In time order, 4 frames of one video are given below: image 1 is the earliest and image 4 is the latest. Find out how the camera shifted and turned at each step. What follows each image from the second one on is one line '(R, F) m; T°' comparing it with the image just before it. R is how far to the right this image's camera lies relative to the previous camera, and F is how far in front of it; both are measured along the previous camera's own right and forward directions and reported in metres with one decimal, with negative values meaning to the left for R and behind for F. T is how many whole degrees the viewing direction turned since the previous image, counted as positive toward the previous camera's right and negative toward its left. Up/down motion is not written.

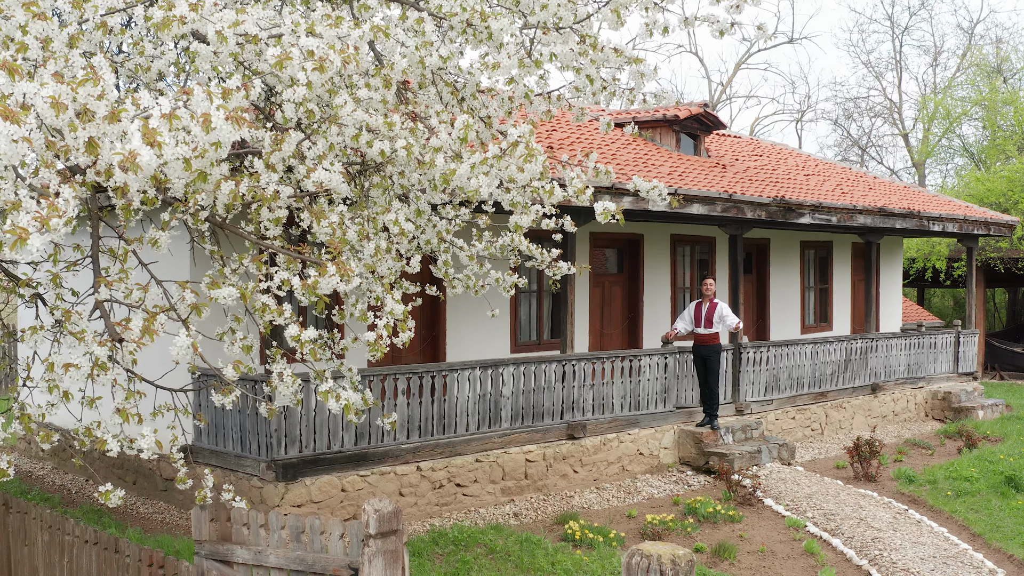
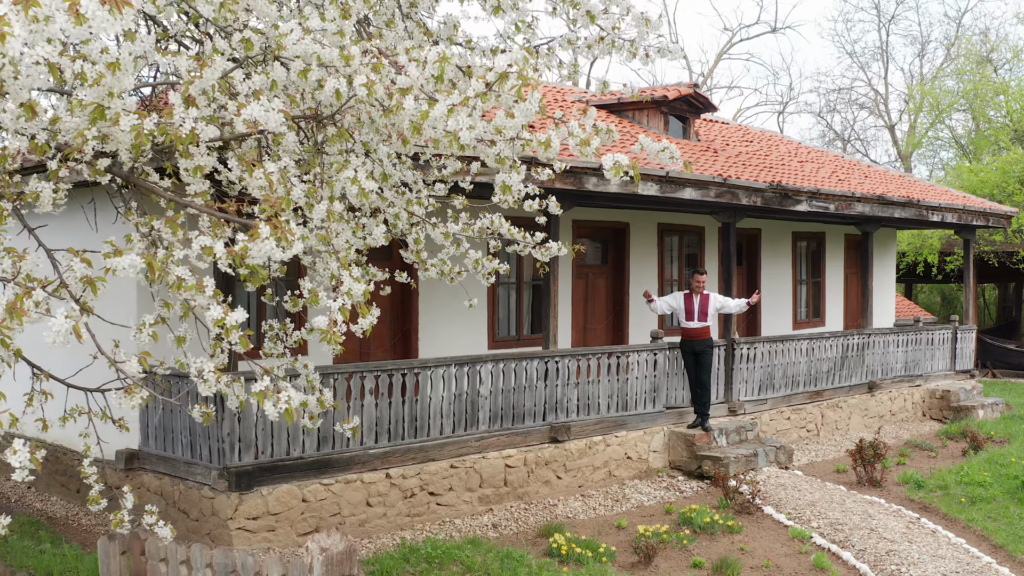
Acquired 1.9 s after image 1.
(0.0, +0.8) m; +1°
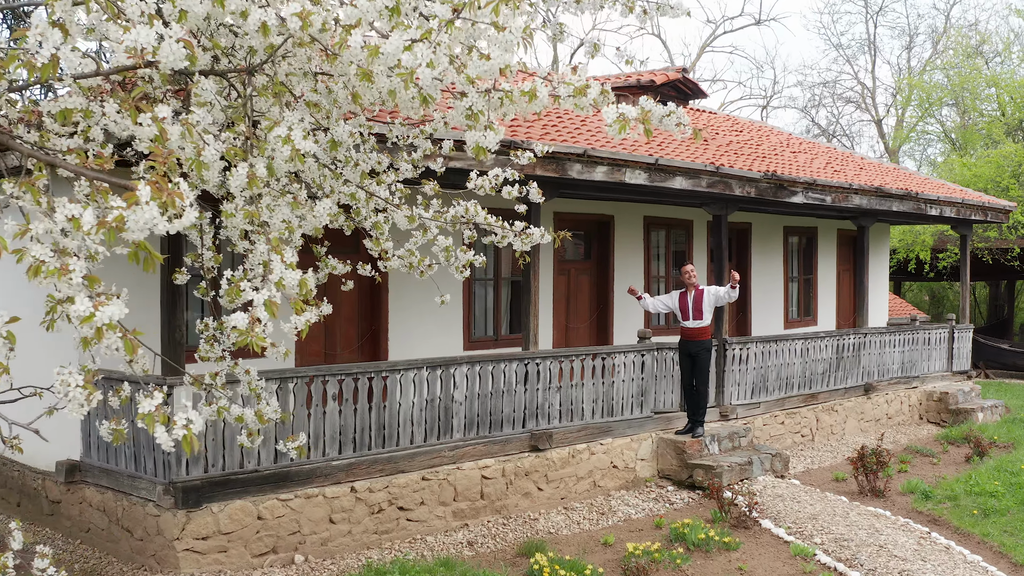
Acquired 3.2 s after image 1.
(0.0, +0.7) m; +1°
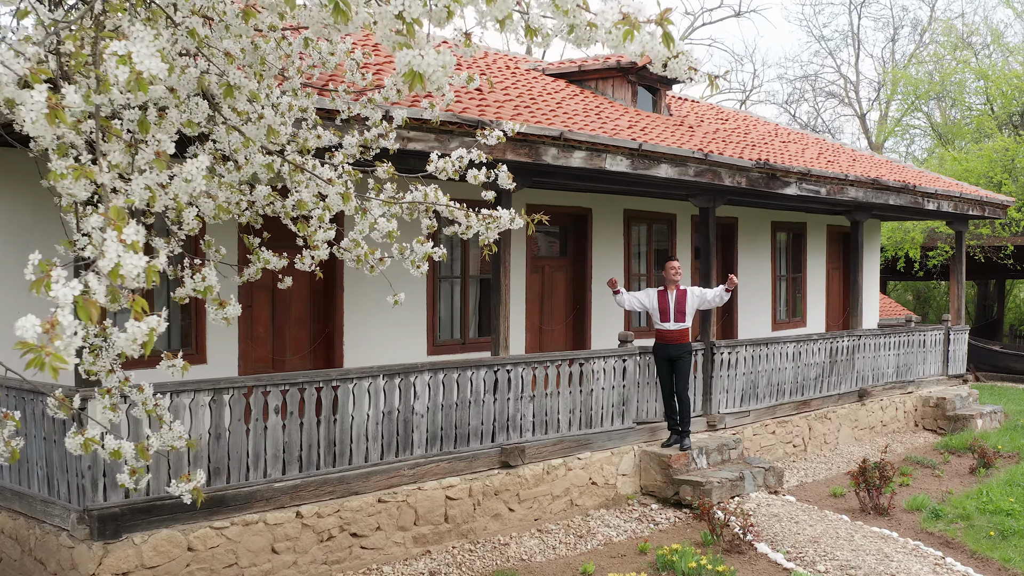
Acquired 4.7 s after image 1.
(0.0, +0.8) m; +1°
